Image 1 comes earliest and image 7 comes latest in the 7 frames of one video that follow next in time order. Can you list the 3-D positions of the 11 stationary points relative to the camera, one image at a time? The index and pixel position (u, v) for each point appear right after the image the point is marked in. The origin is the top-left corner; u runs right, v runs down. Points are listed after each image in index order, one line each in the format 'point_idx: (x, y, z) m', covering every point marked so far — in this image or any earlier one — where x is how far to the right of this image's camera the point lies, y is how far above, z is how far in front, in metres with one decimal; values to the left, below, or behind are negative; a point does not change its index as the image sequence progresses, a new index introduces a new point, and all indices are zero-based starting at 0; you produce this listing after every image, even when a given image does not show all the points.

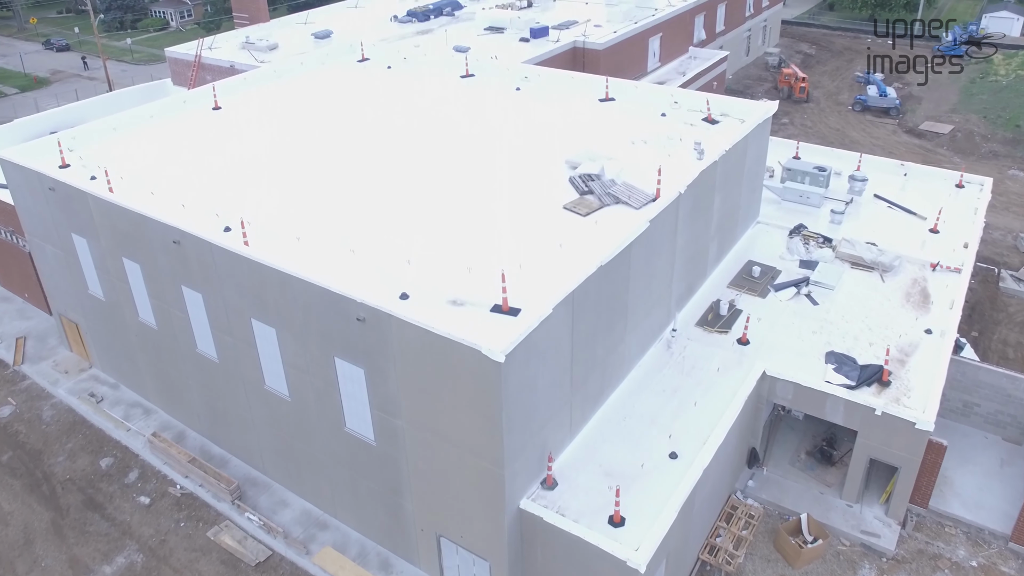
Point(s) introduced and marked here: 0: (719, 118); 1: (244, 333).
0: (+5.3, +4.4, +19.7) m
1: (-5.0, -0.8, +14.4) m
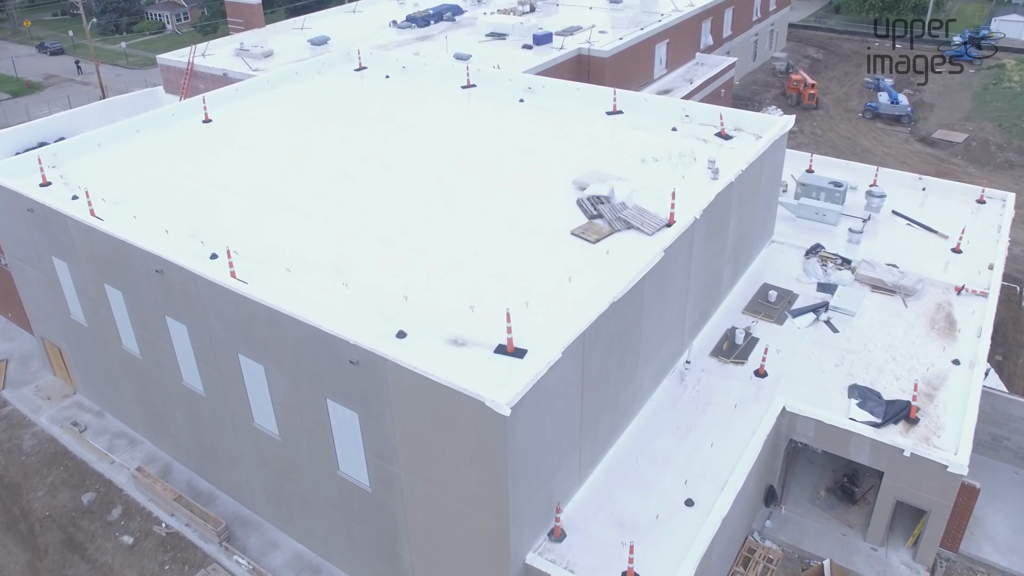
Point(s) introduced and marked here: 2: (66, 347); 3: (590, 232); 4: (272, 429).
0: (+5.4, +3.8, +18.8) m
1: (-4.9, -1.4, +13.5) m
2: (-10.6, -1.4, +18.3) m
3: (+1.4, +1.0, +14.0) m
4: (-4.2, -2.5, +13.6) m
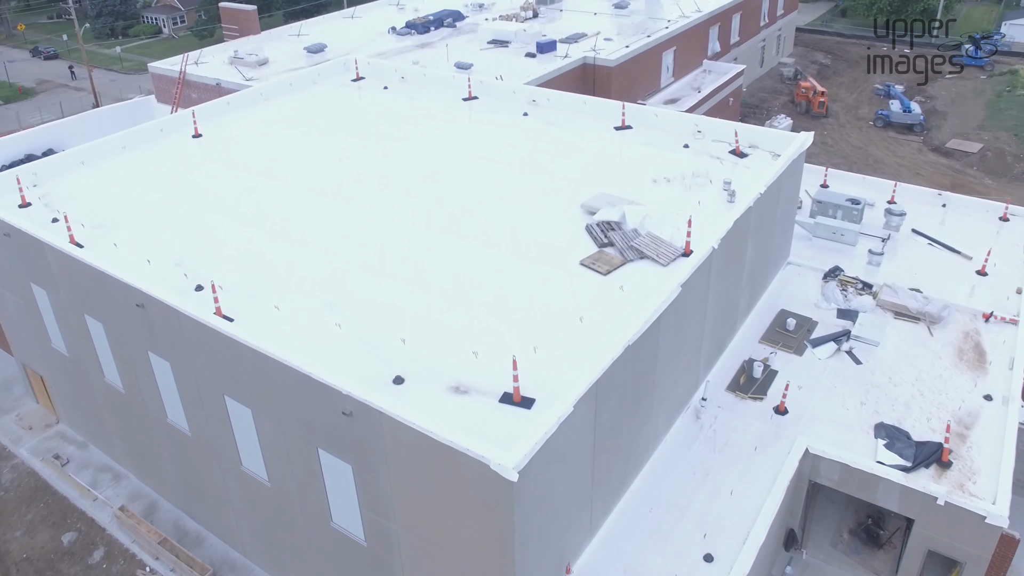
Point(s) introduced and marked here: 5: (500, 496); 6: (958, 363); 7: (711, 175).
0: (+5.5, +3.2, +17.9) m
1: (-4.8, -2.0, +12.6) m
2: (-10.5, -2.0, +17.4) m
3: (+1.5, +0.4, +13.1) m
4: (-4.1, -3.1, +12.7) m
5: (-0.1, -2.4, +9.0) m
6: (+8.9, -1.5, +15.5) m
7: (+4.3, +2.4, +16.5) m
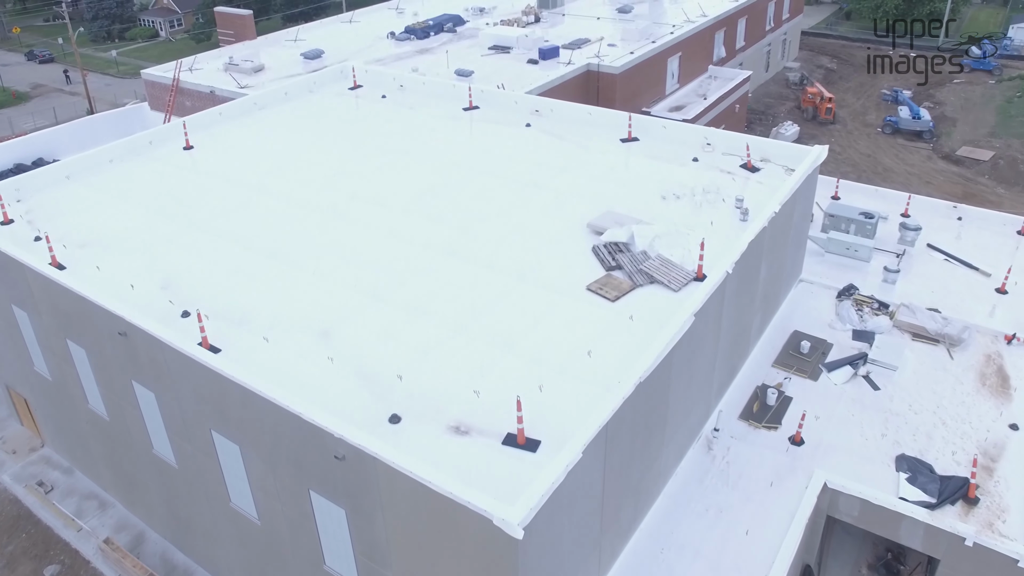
0: (+5.5, +2.8, +17.2) m
1: (-4.8, -2.4, +12.0) m
2: (-10.4, -2.4, +16.7) m
3: (+1.5, 0.0, +12.4) m
4: (-4.1, -3.5, +12.1) m
5: (-0.1, -2.9, +8.4) m
6: (+9.0, -1.9, +14.8) m
7: (+4.3, +2.0, +15.8) m
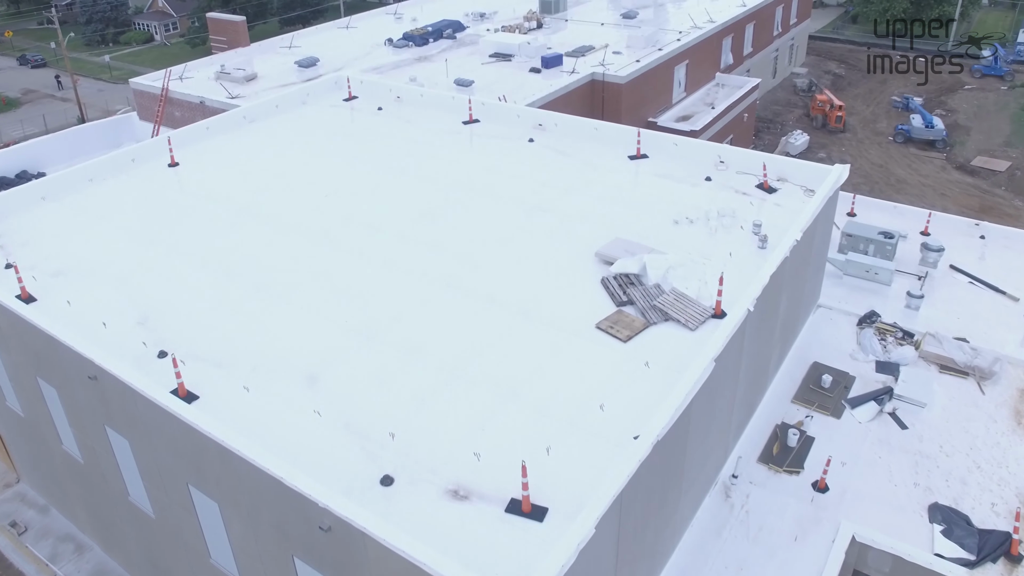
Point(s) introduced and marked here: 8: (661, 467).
0: (+5.6, +2.2, +16.3) m
1: (-4.7, -3.0, +11.0) m
2: (-10.4, -3.0, +15.8) m
3: (+1.6, -0.6, +11.4) m
4: (-4.0, -4.1, +11.1) m
5: (-0.1, -3.4, +7.4) m
6: (+9.0, -2.5, +13.8) m
7: (+4.4, +1.4, +14.8) m
8: (+1.9, -2.2, +9.6) m
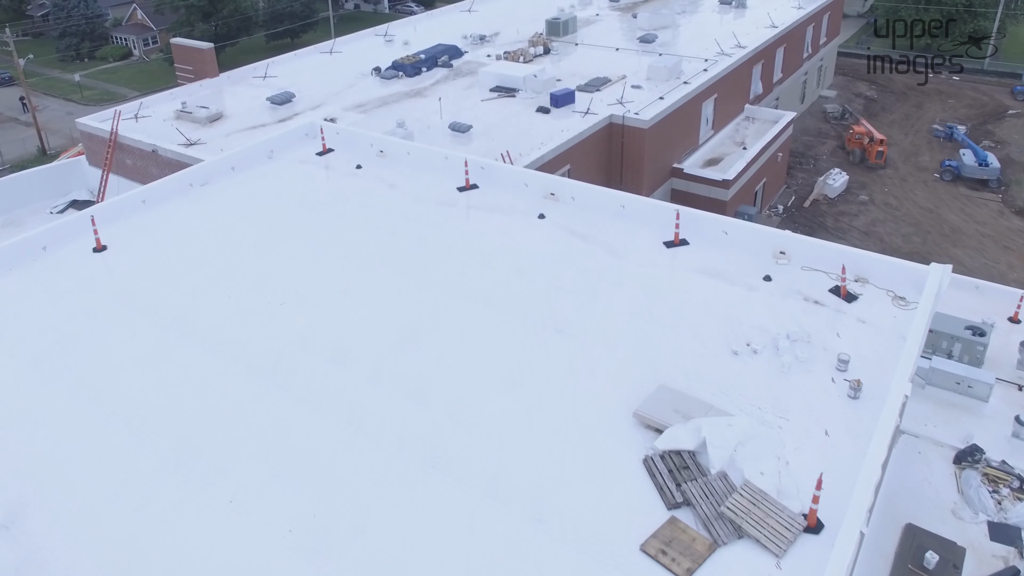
0: (+5.7, 0.0, +12.8) m
1: (-4.6, -5.2, +7.5) m
2: (-10.3, -5.1, +12.3) m
3: (+1.7, -2.8, +8.0) m
4: (-3.9, -6.2, +7.6) m
5: (0.0, -5.6, +3.9) m
6: (+9.1, -4.7, +10.3) m
7: (+4.5, -0.8, +11.3) m
8: (+2.0, -4.4, +6.1) m
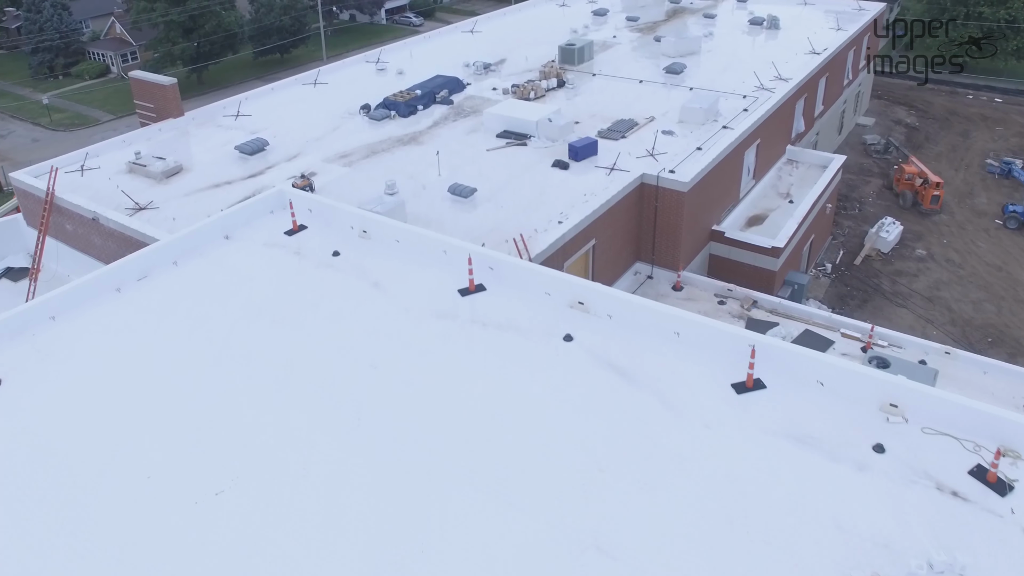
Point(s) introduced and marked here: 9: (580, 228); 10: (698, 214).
0: (+5.9, -2.2, +9.2) m
1: (-4.4, -7.3, +4.0) m
2: (-10.0, -7.3, +8.8) m
3: (+1.9, -4.9, +4.4) m
4: (-3.7, -8.4, +4.1) m
5: (+0.3, -7.8, +0.4) m
6: (+9.4, -6.9, +6.8) m
7: (+4.7, -3.0, +7.8) m
8: (+2.2, -6.6, +2.6) m
9: (+1.4, +1.3, +16.5) m
10: (+4.5, +1.8, +19.1) m
